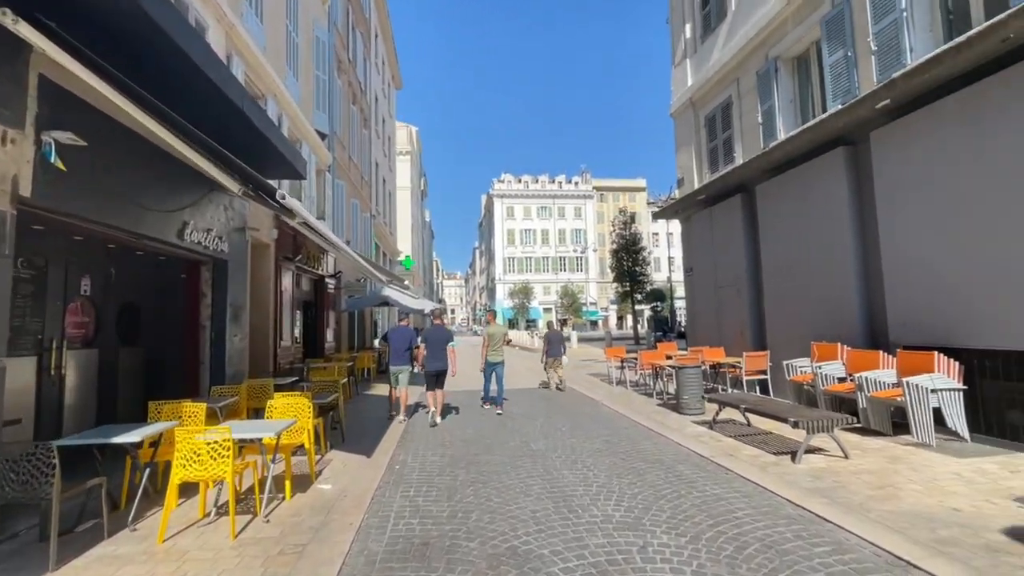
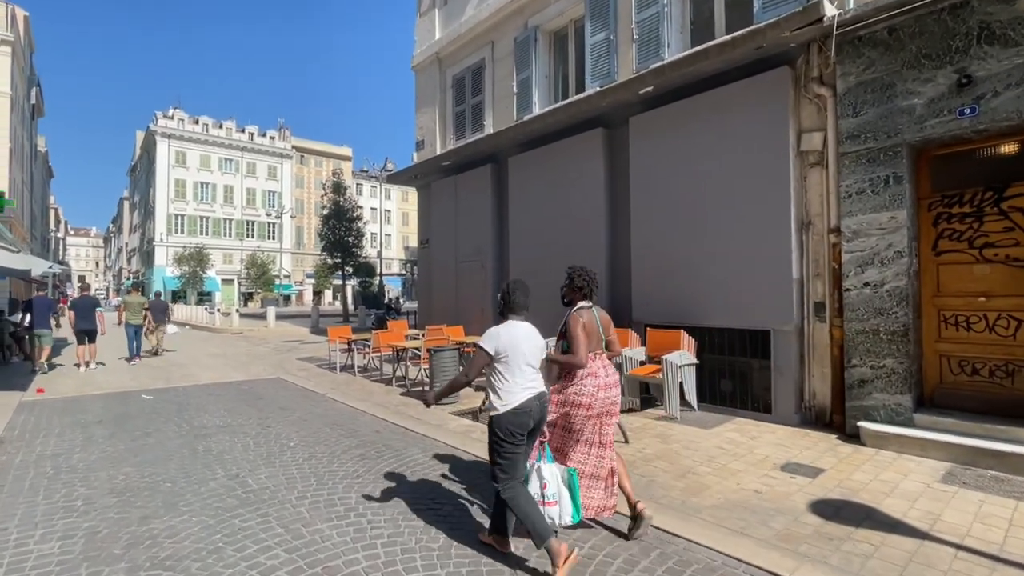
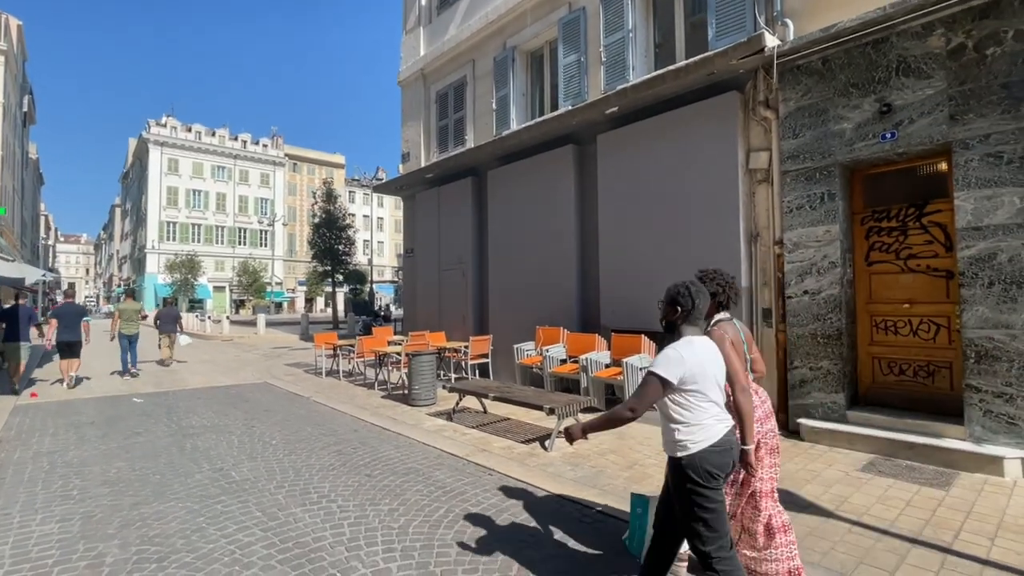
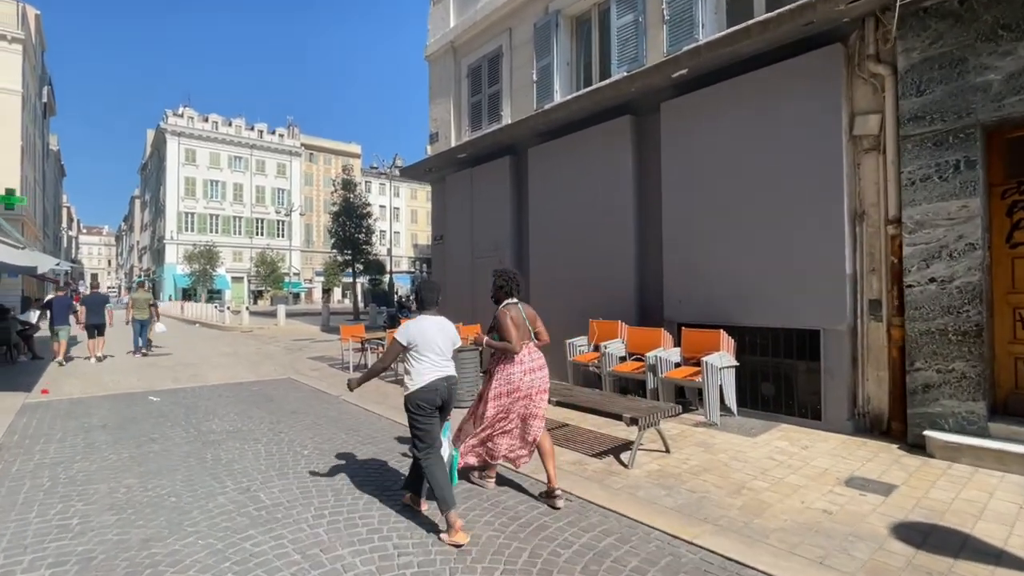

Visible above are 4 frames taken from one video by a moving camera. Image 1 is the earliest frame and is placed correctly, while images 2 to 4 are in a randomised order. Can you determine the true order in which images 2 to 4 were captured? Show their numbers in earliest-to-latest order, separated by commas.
3, 2, 4
